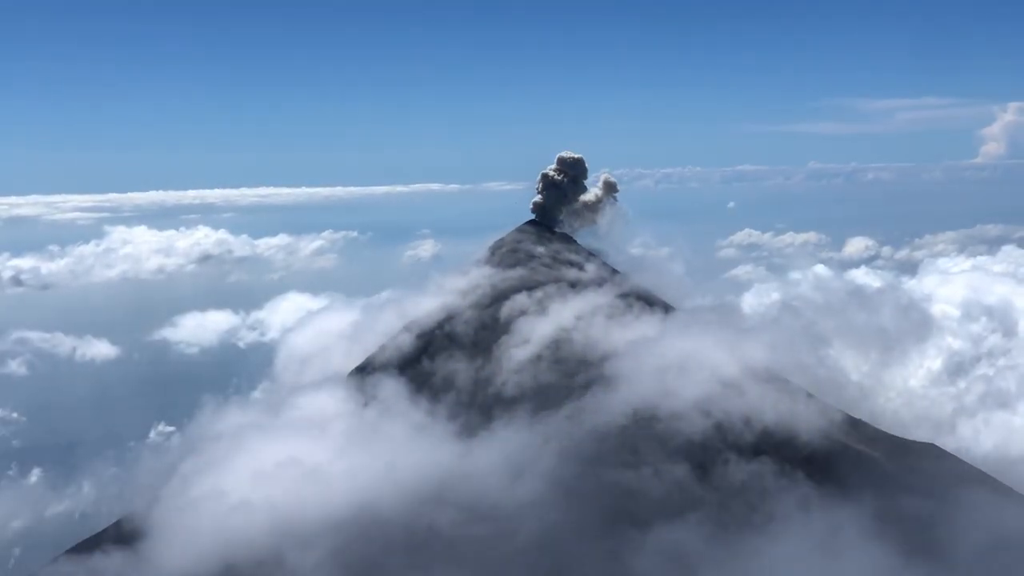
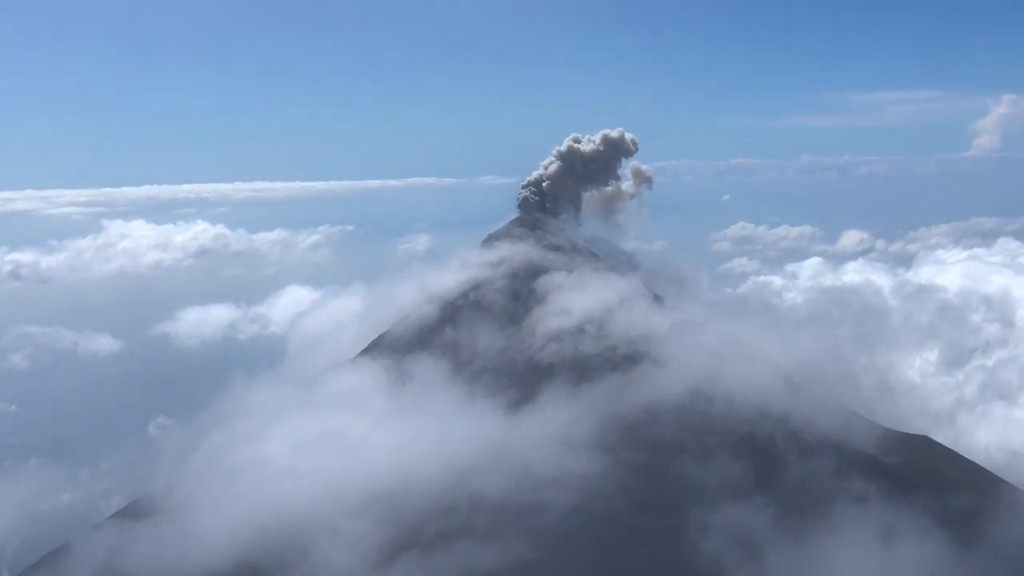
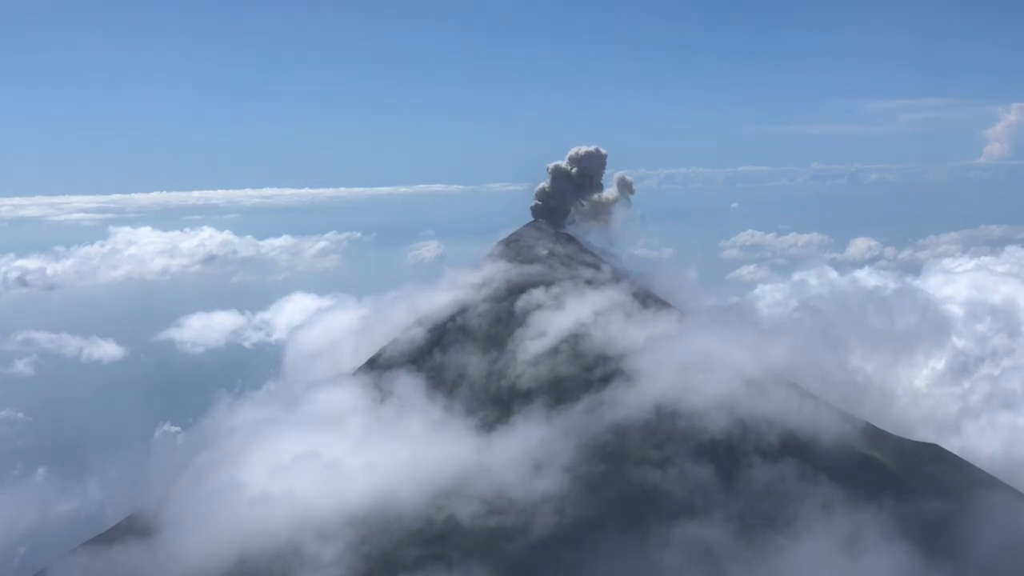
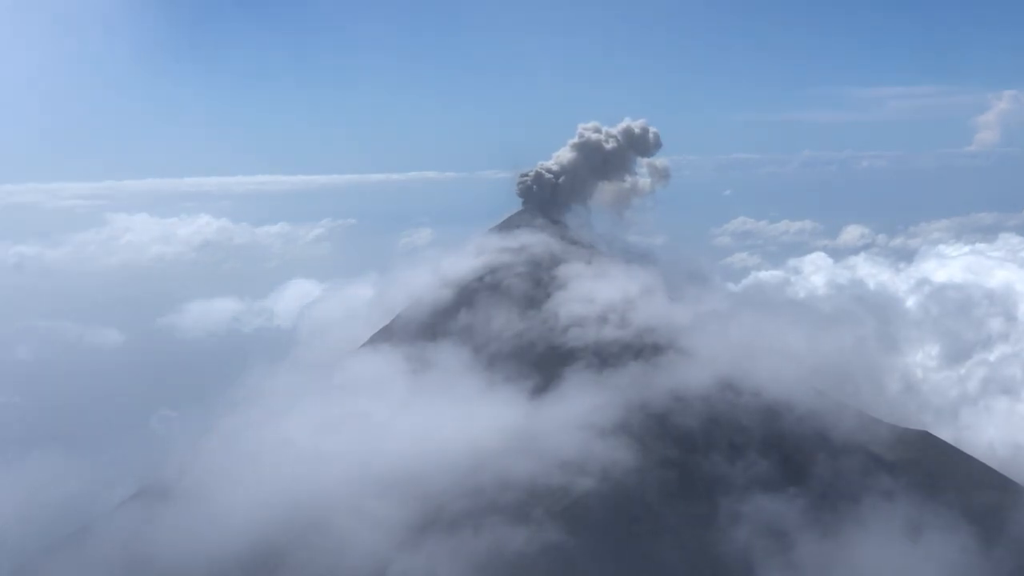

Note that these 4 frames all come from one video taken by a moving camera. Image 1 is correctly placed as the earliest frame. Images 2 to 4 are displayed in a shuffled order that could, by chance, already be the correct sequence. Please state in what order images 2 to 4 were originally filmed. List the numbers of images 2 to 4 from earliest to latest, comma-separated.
3, 2, 4
